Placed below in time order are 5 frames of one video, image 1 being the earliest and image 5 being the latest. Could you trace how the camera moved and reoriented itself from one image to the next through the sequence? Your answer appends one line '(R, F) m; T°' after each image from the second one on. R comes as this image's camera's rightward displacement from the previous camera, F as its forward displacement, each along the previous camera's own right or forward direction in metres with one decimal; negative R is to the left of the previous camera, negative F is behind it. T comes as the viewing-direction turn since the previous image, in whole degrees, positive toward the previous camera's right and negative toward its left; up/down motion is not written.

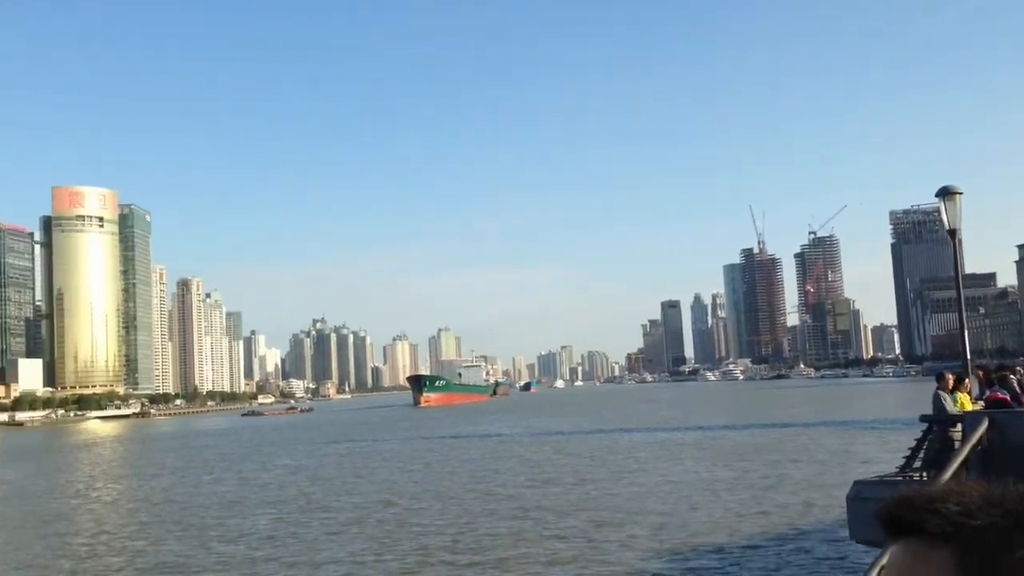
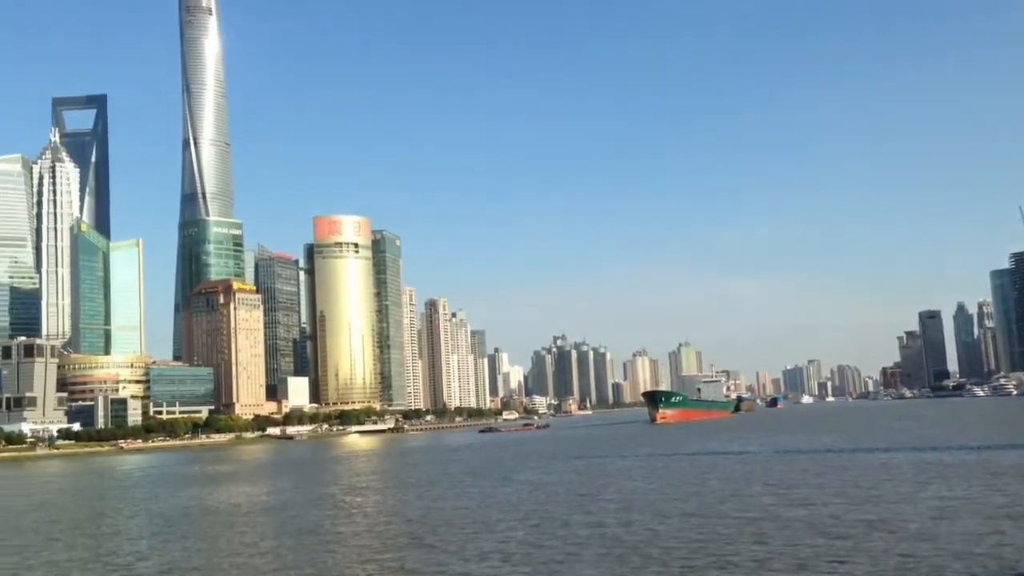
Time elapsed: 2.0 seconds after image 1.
(+0.2, +0.6) m; -14°
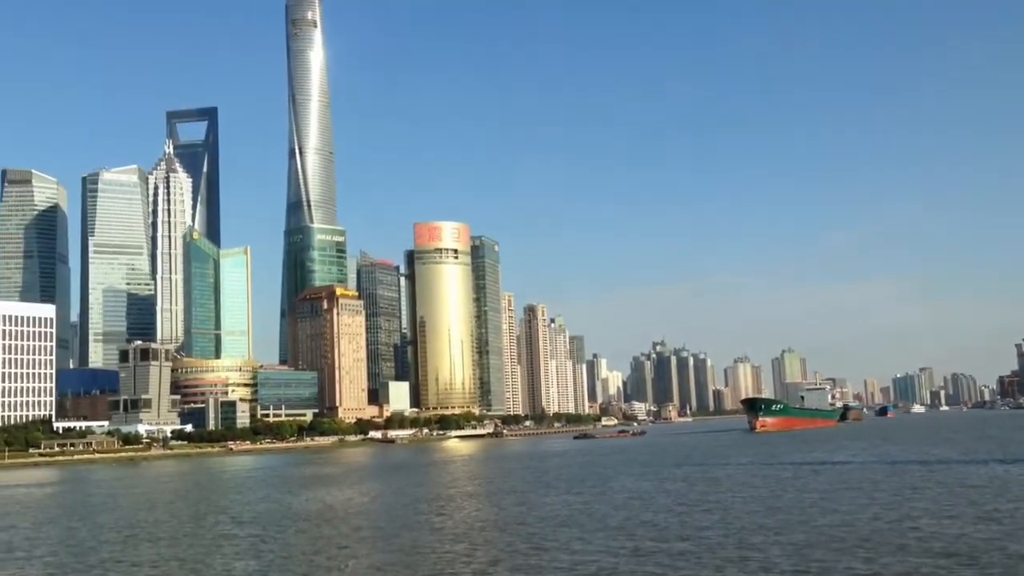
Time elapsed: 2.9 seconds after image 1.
(+0.2, +0.4) m; -6°
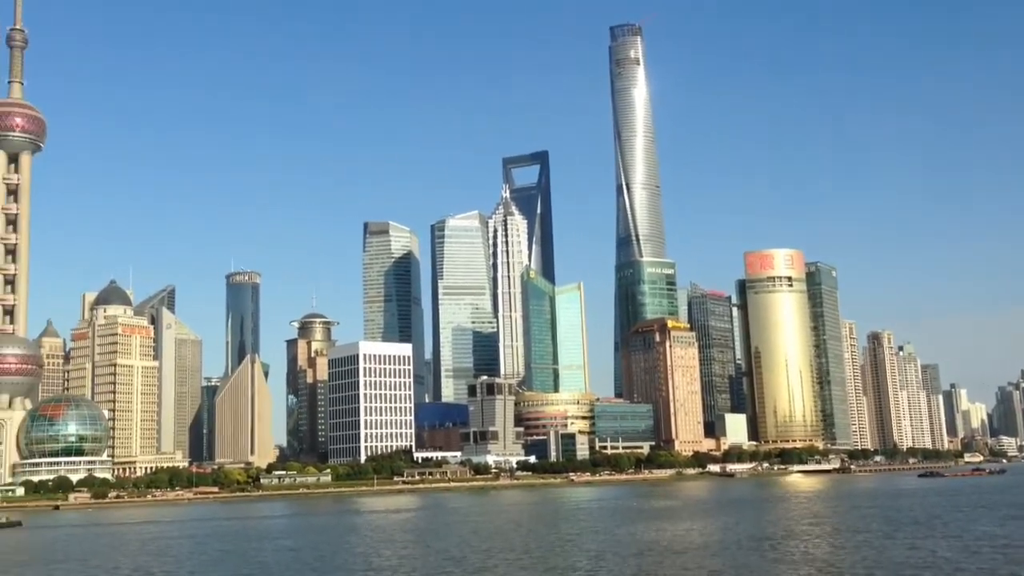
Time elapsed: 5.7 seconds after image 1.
(+0.3, +0.8) m; -19°
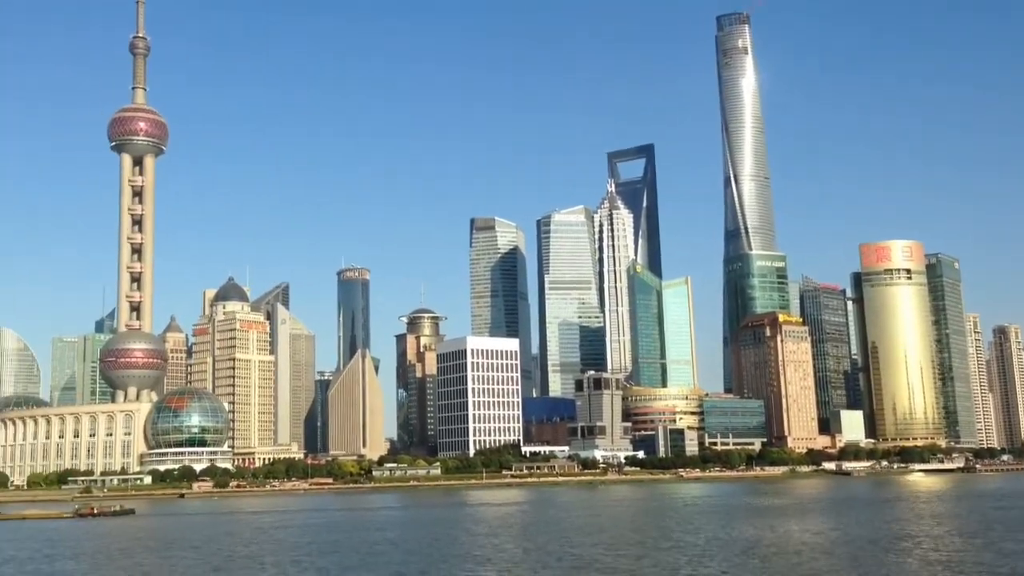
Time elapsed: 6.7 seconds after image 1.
(-1.6, -0.4) m; -6°
